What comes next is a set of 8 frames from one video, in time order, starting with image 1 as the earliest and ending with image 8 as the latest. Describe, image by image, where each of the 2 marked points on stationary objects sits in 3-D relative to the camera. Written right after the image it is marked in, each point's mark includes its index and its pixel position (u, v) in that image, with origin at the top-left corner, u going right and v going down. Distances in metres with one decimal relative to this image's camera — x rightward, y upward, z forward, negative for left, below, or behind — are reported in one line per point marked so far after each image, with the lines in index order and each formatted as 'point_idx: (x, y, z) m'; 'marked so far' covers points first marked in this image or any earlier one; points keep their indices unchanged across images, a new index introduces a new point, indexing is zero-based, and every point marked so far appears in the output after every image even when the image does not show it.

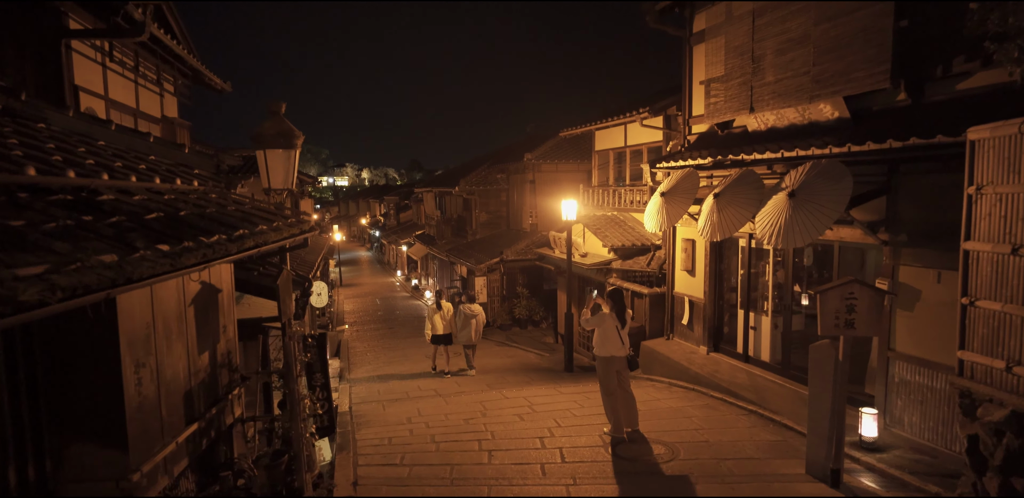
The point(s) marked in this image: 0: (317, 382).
0: (-2.9, -1.9, +8.5) m
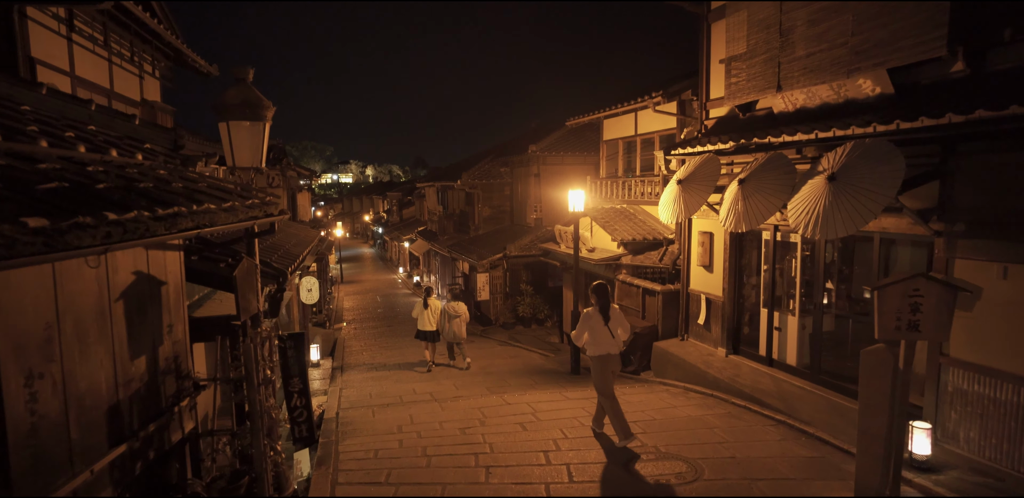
0: (-2.9, -1.8, +7.6) m
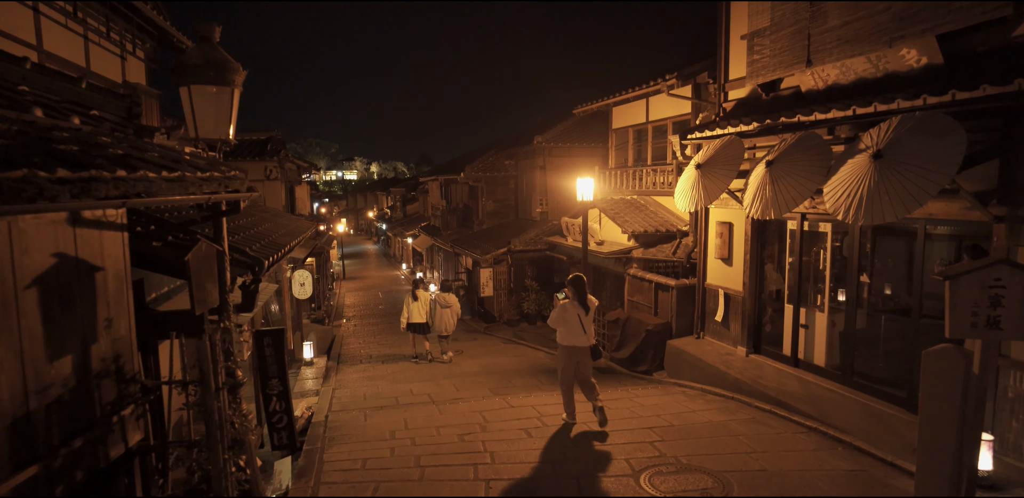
0: (-2.8, -1.6, +6.8) m
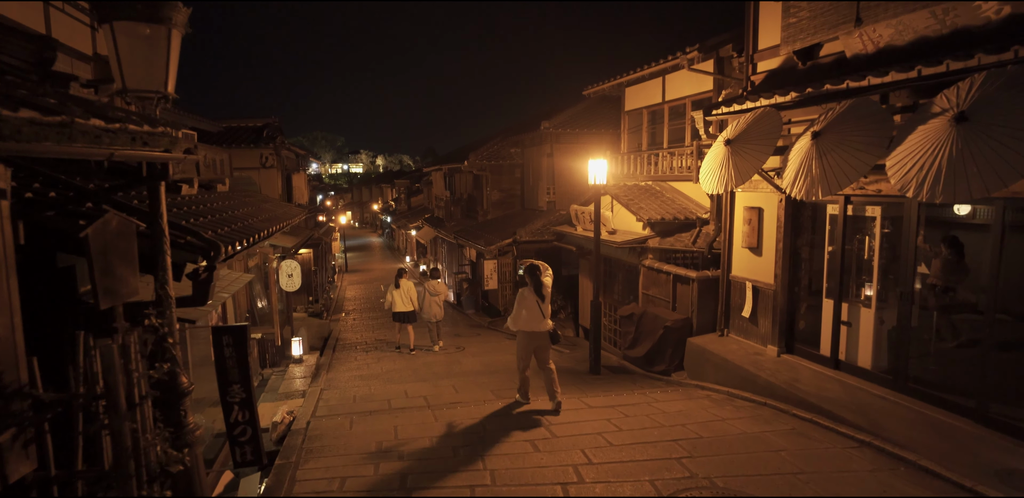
0: (-2.8, -1.5, +5.8) m
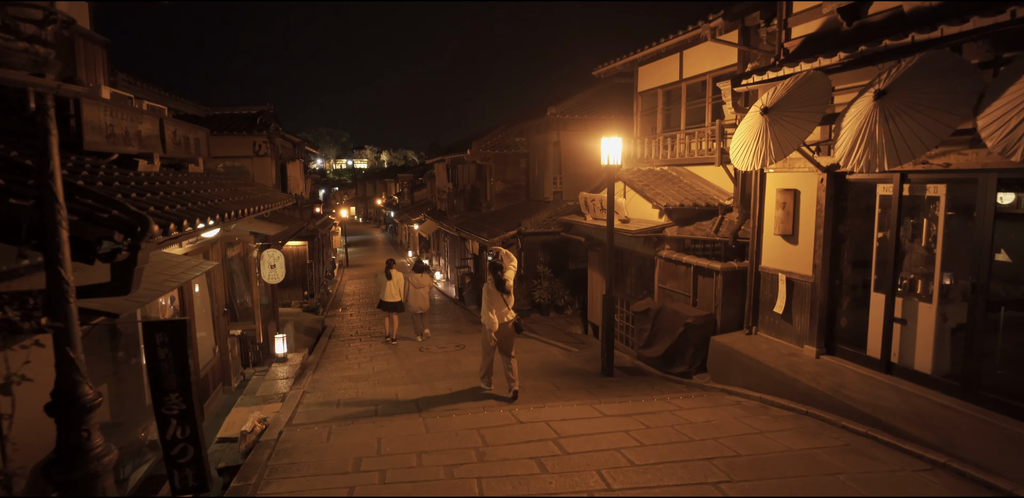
0: (-2.8, -1.3, +4.7) m
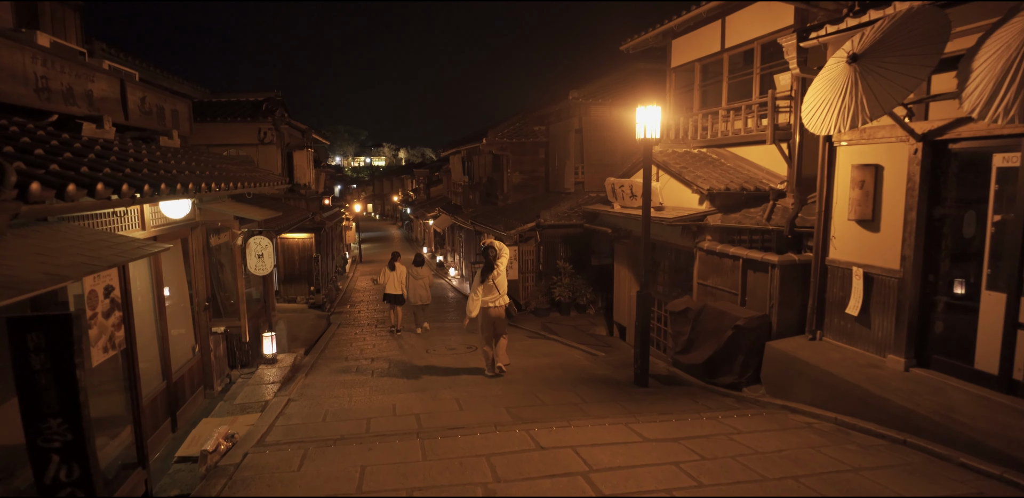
0: (-2.7, -1.1, +3.4) m
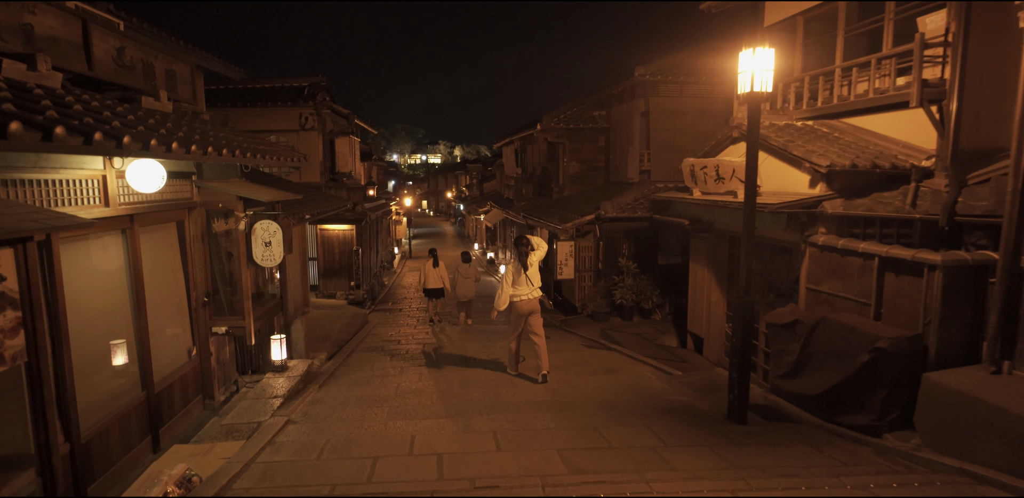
0: (-2.5, -0.9, +1.6) m
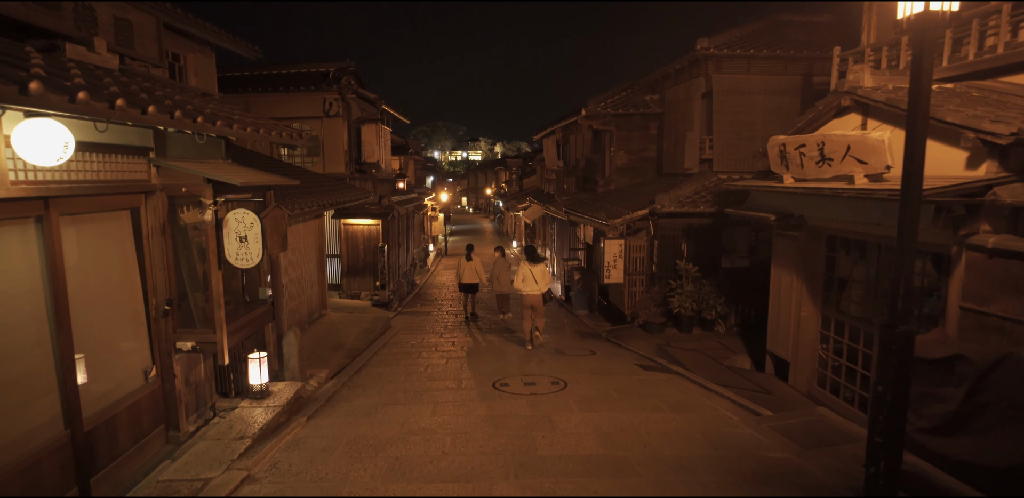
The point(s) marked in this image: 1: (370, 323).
0: (-2.5, -0.9, -0.2) m
1: (-3.7, -2.0, +14.5) m
